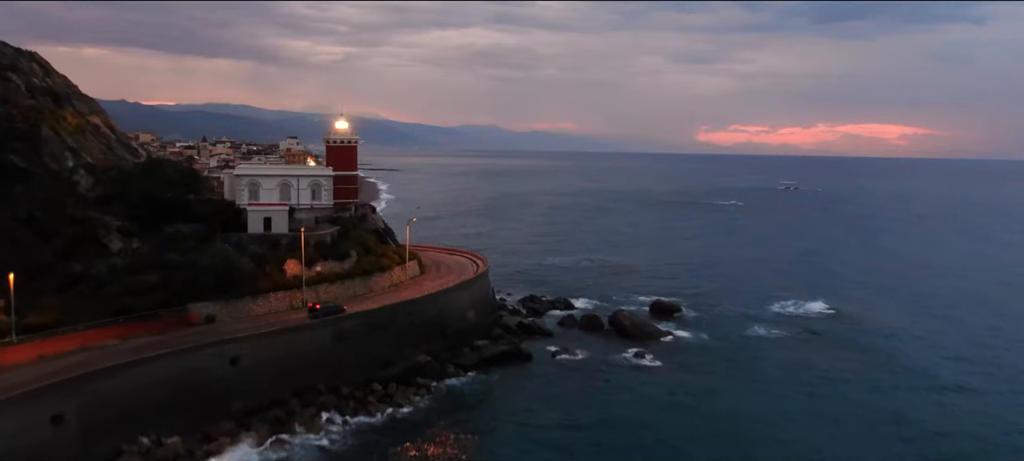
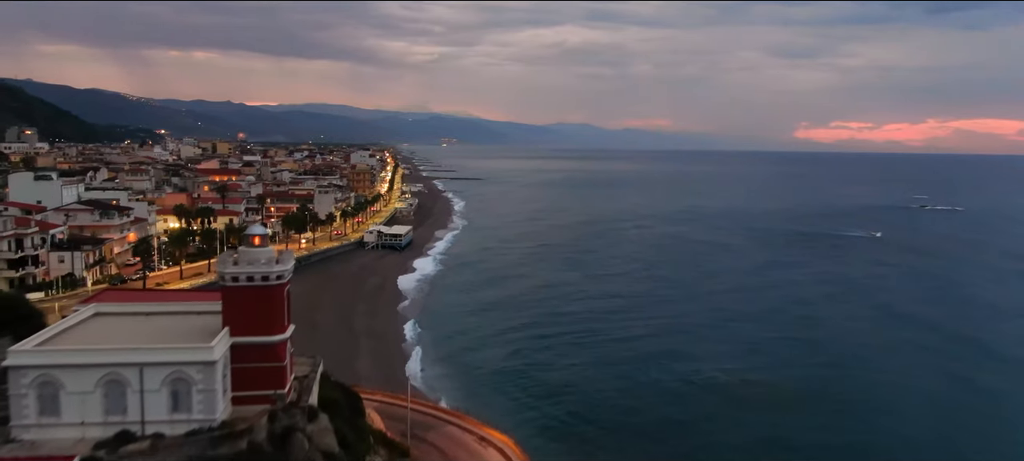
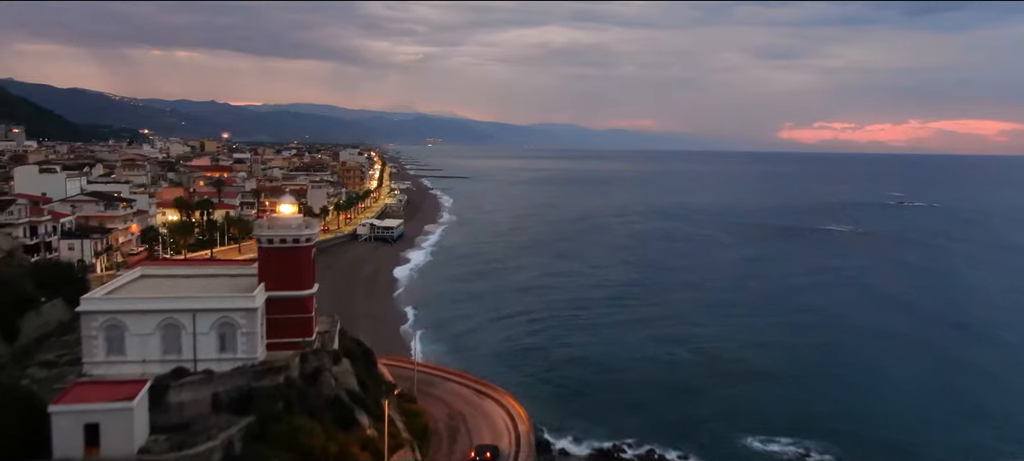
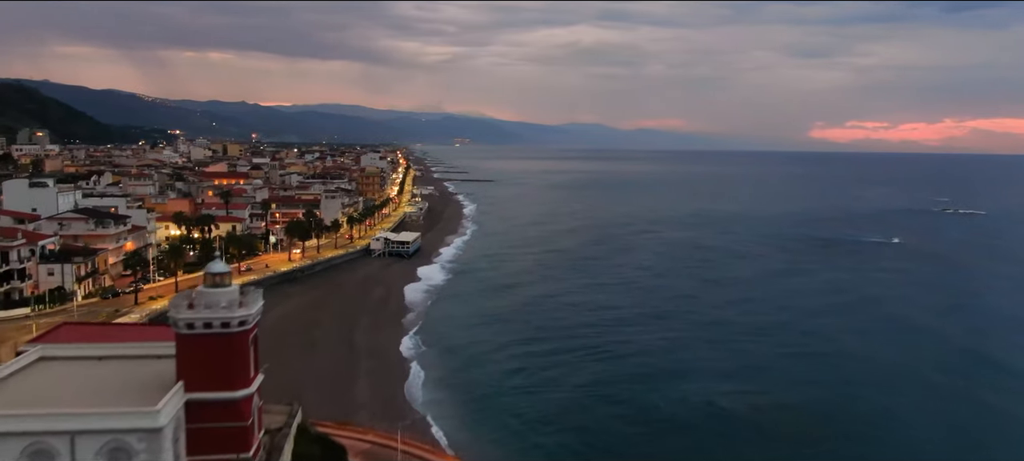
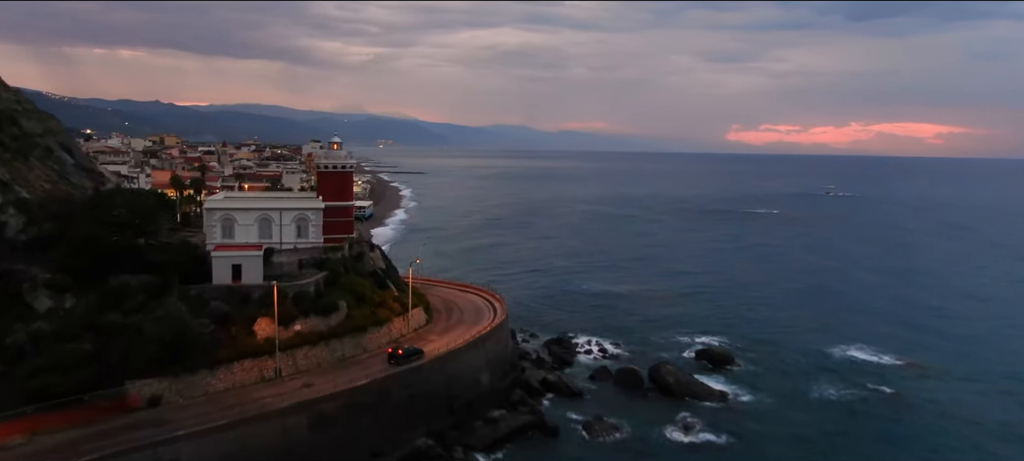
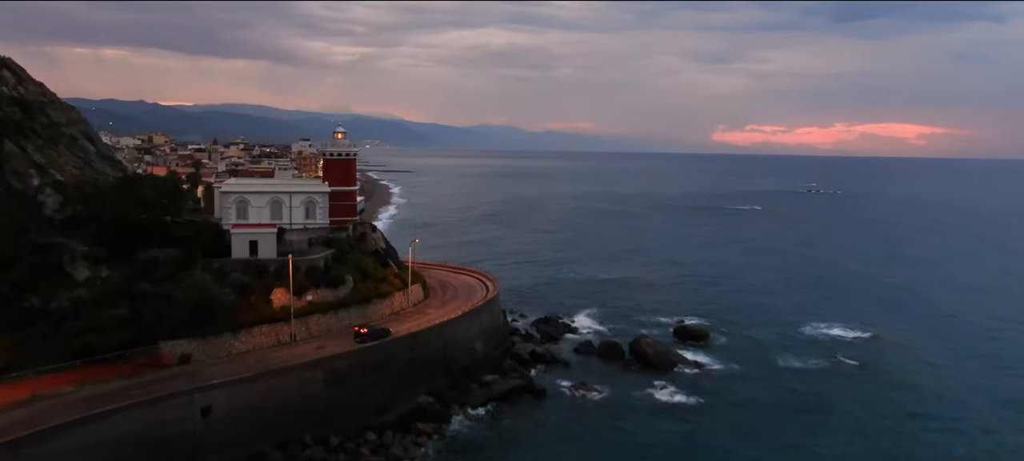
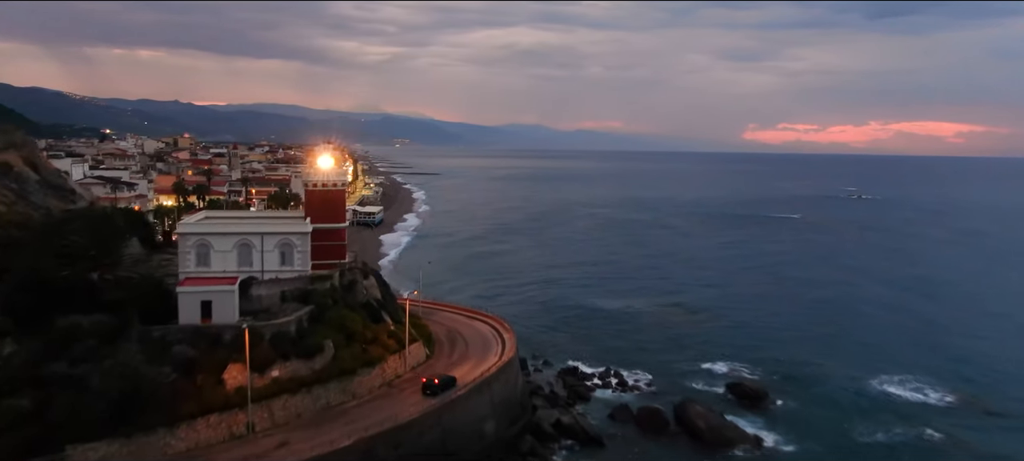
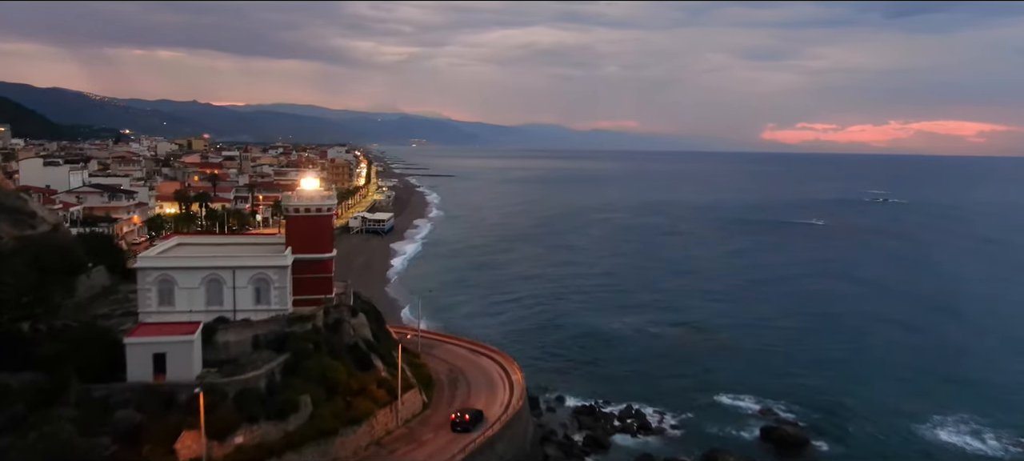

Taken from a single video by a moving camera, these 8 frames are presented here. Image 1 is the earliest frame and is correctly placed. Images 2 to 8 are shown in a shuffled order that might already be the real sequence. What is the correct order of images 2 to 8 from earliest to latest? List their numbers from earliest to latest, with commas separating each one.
6, 5, 7, 8, 3, 2, 4
